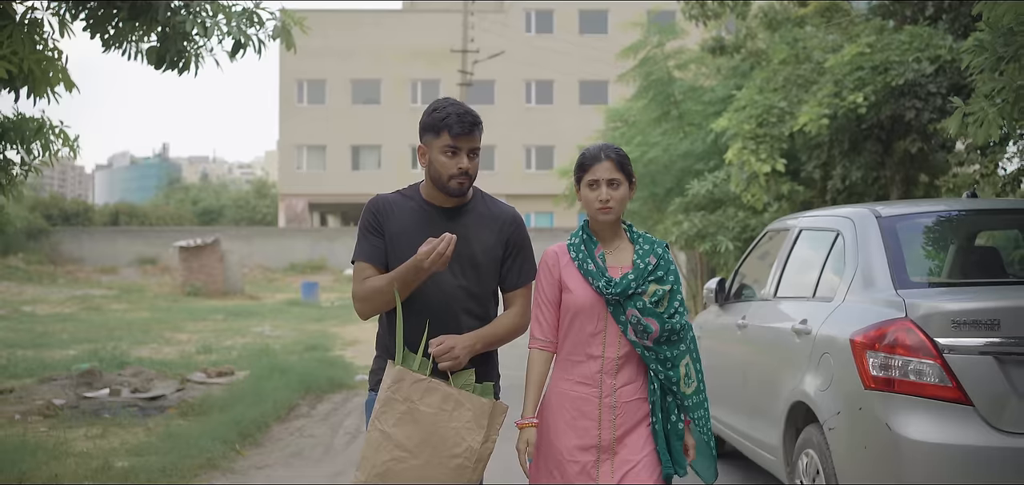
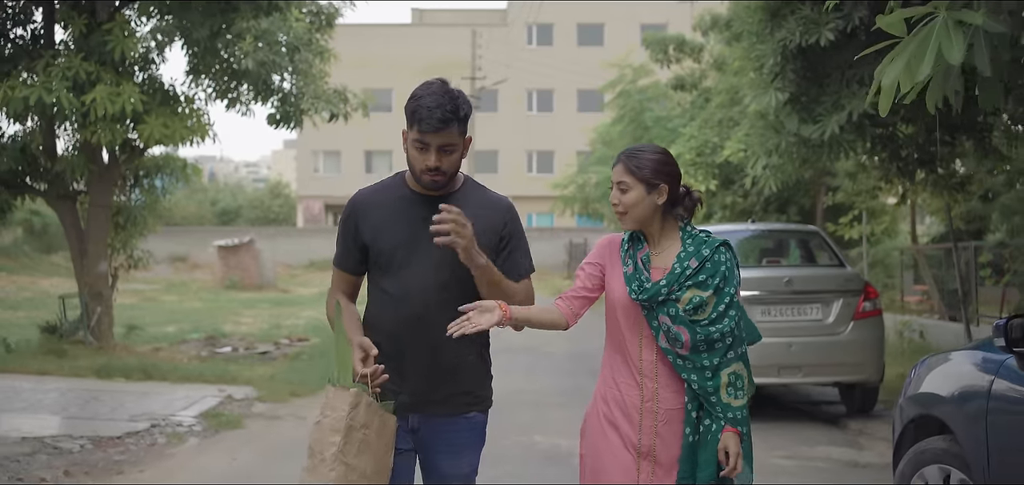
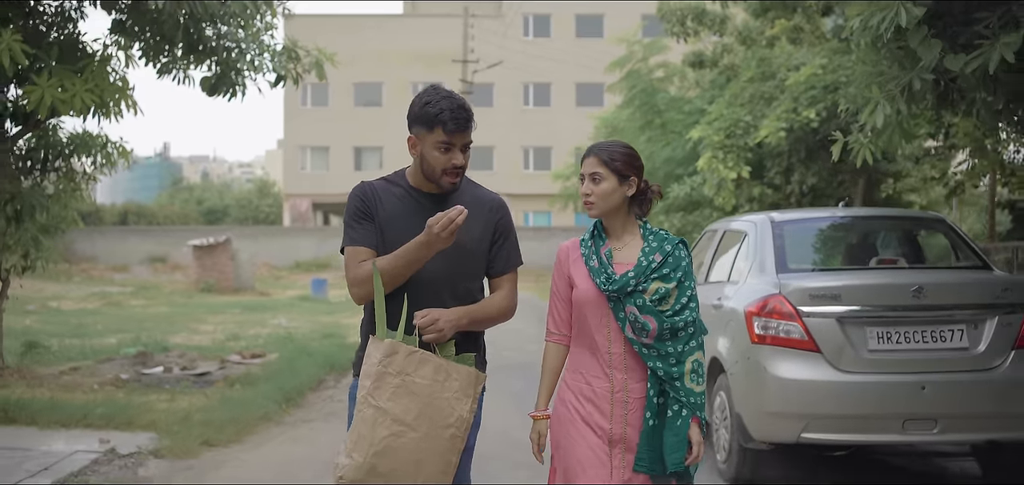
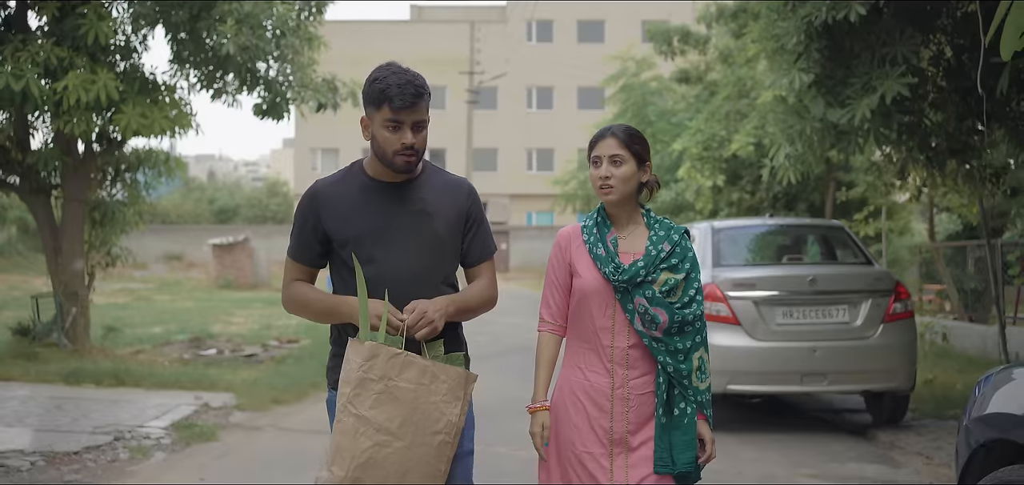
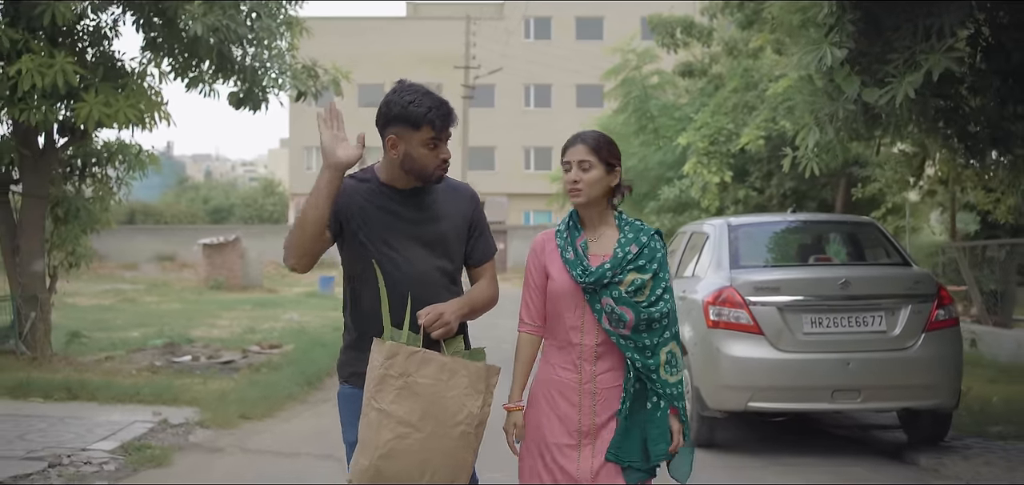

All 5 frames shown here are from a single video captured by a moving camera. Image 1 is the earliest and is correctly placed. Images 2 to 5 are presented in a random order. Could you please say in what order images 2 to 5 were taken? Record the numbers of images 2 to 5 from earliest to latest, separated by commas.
3, 5, 4, 2
